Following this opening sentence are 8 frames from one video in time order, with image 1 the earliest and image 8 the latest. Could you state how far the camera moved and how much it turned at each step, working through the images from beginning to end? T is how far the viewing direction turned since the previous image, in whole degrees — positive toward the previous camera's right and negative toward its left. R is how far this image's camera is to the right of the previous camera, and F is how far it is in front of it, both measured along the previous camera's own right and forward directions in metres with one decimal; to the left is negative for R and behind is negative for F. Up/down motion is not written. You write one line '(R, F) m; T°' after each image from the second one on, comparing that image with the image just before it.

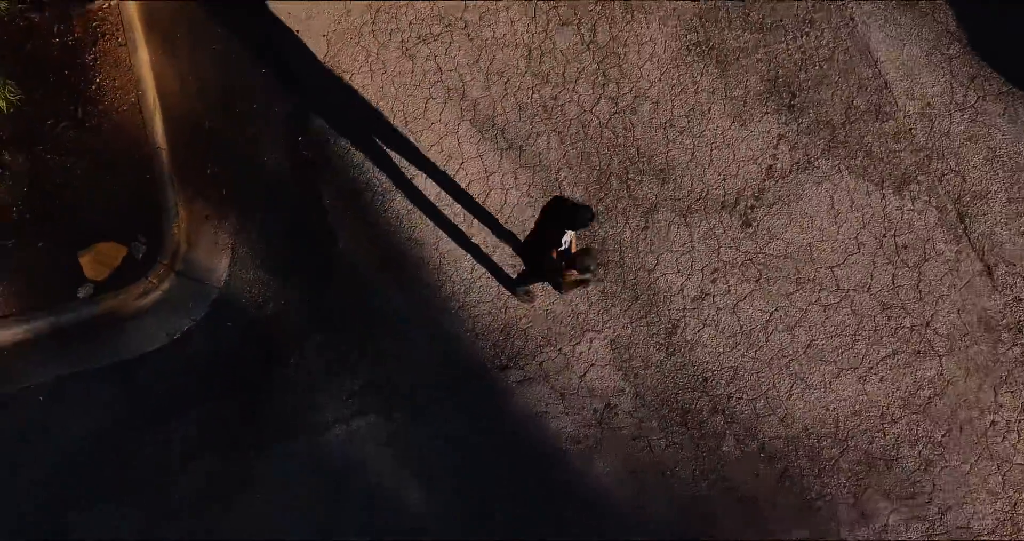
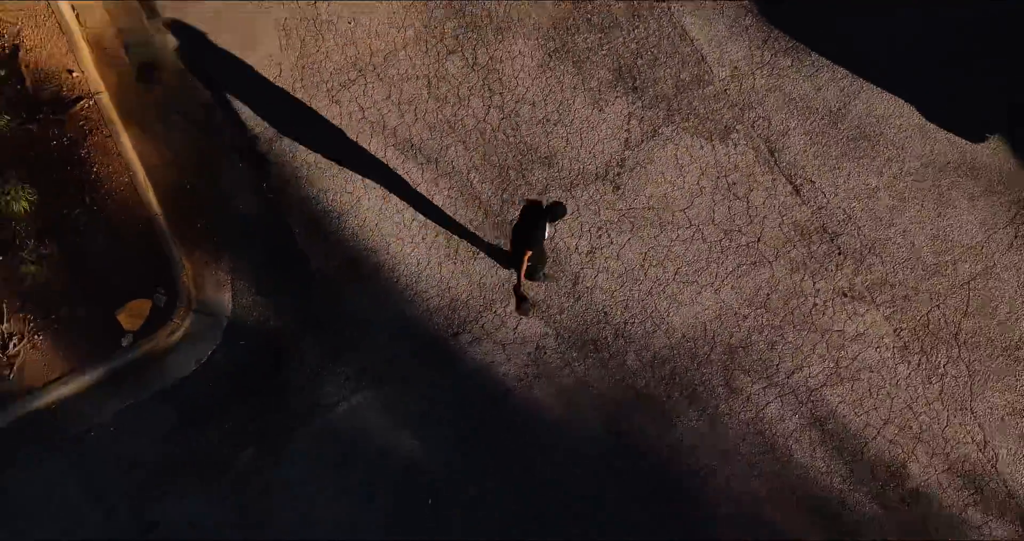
(+0.8, -1.7) m; -1°
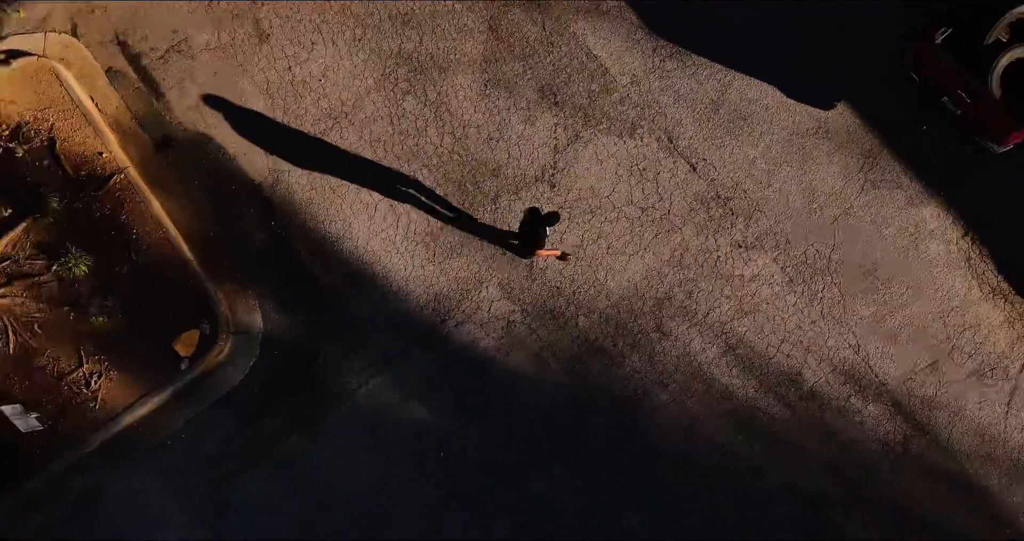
(+0.5, -1.8) m; -1°
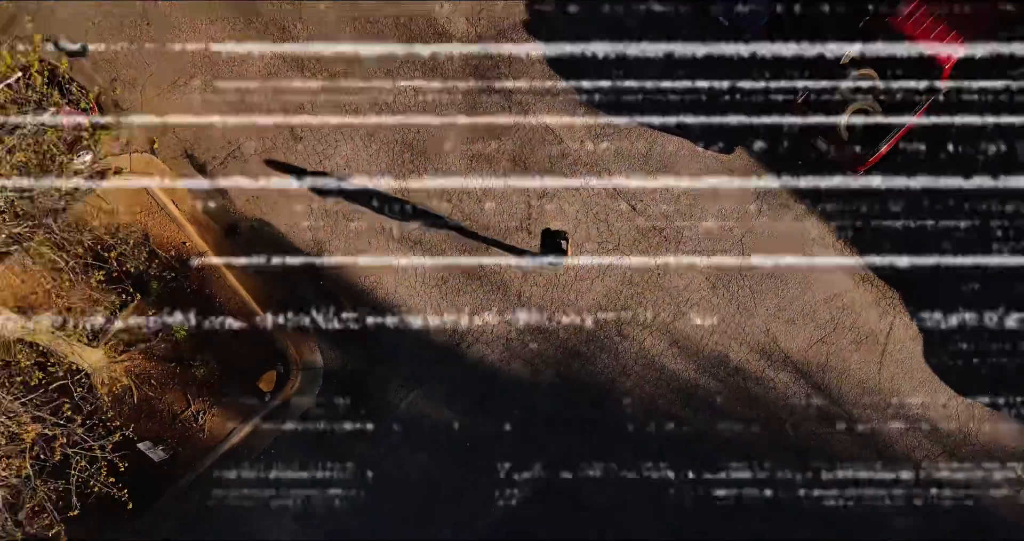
(+0.4, -2.8) m; -1°
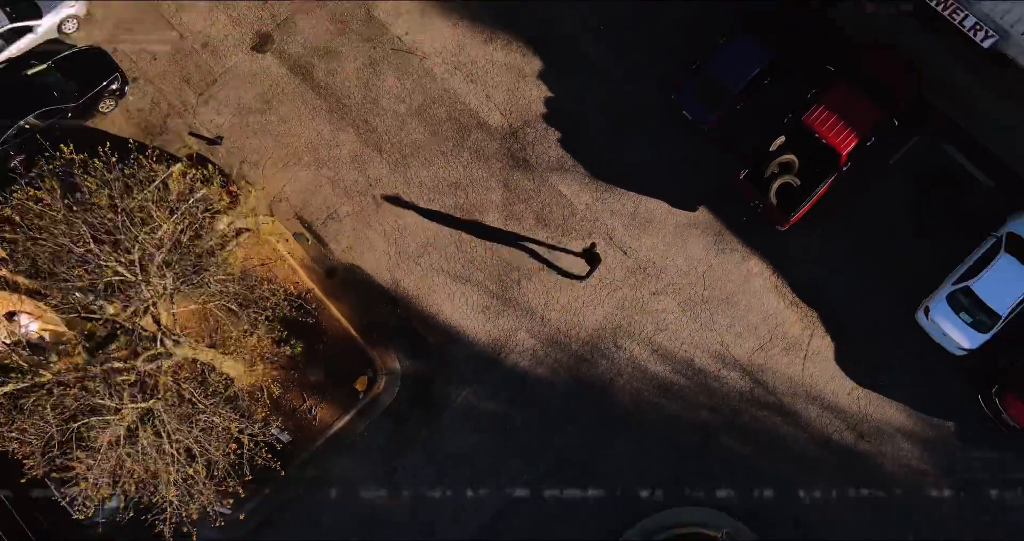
(0.0, -4.3) m; -2°
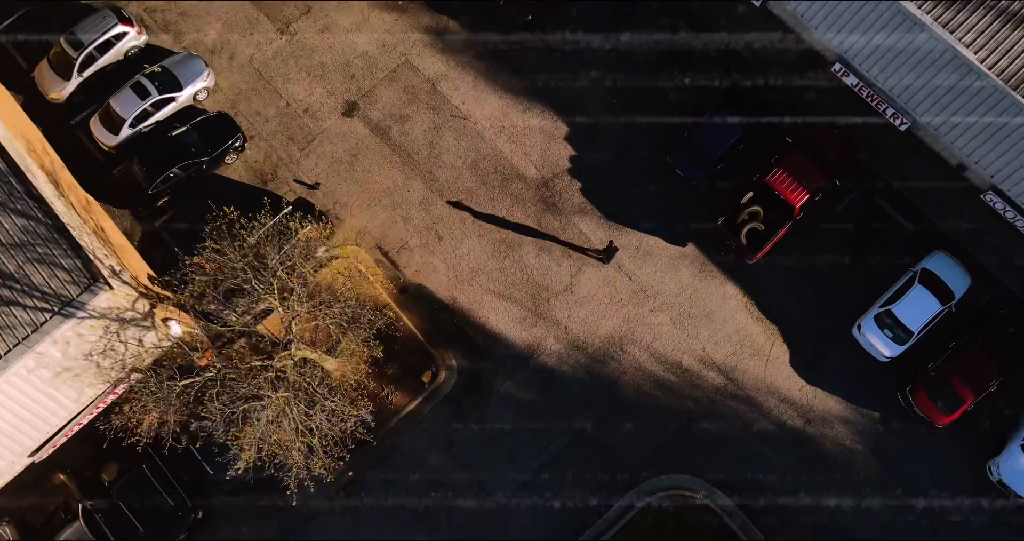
(-0.3, -4.8) m; -1°
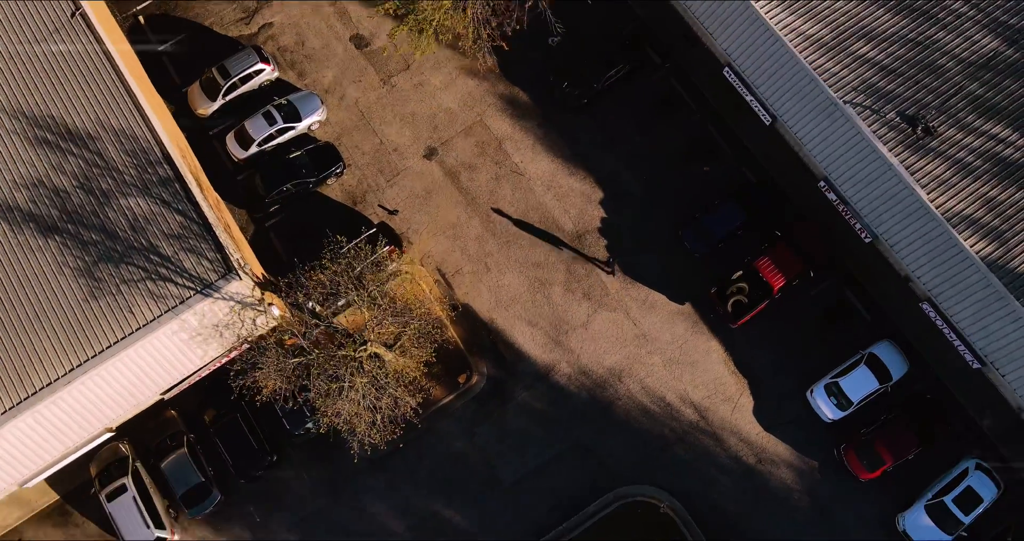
(-0.1, -5.0) m; -2°
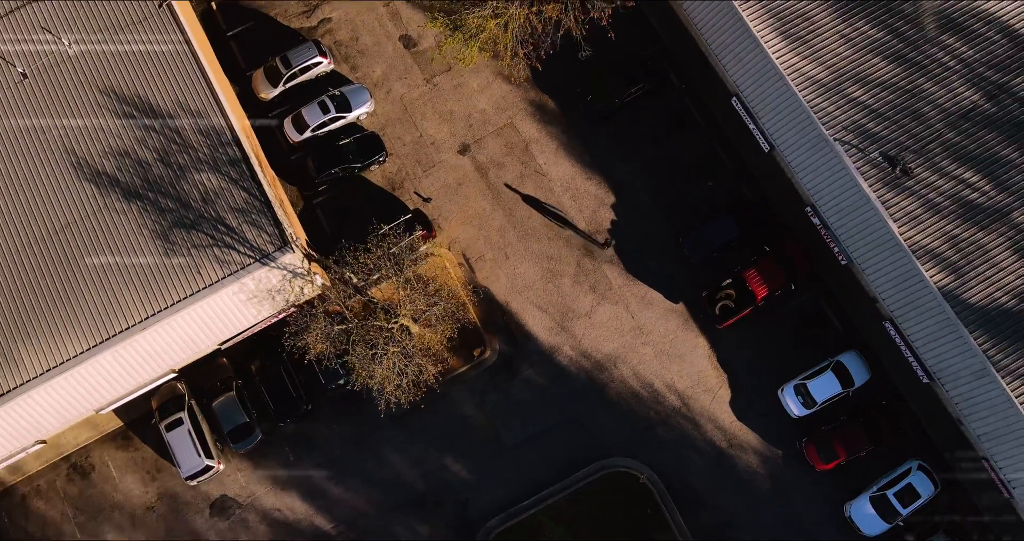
(0.0, -3.3) m; -1°
